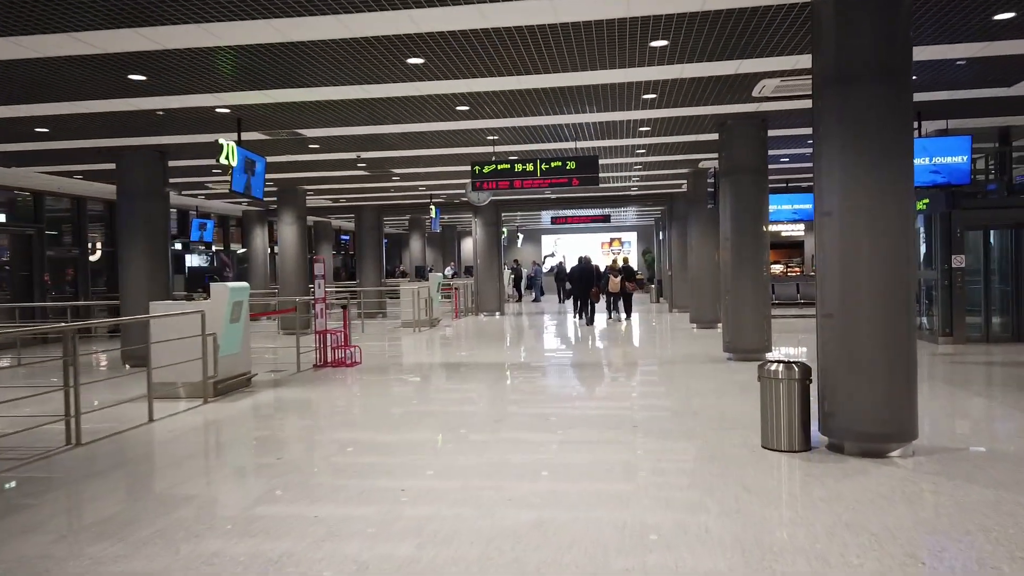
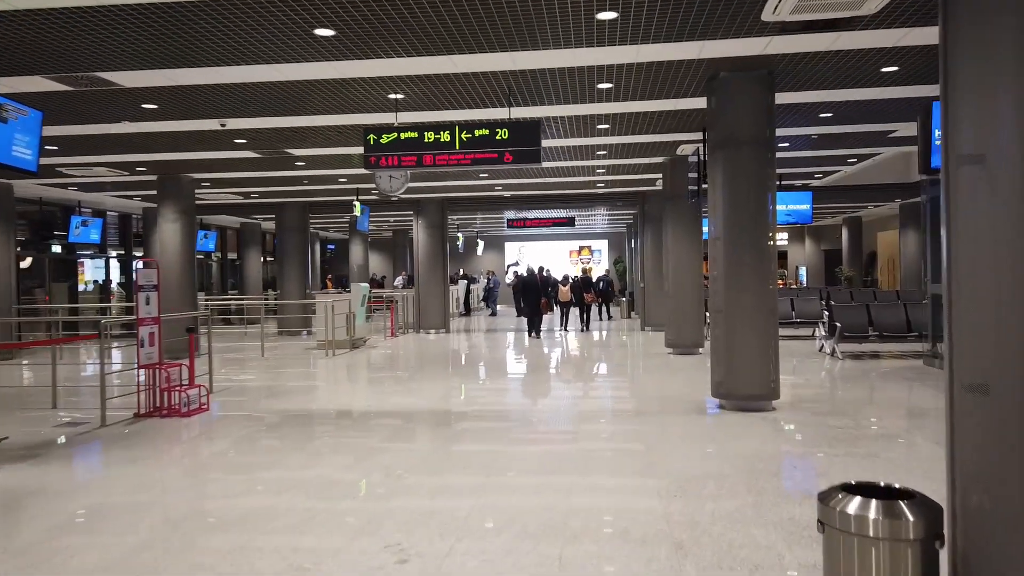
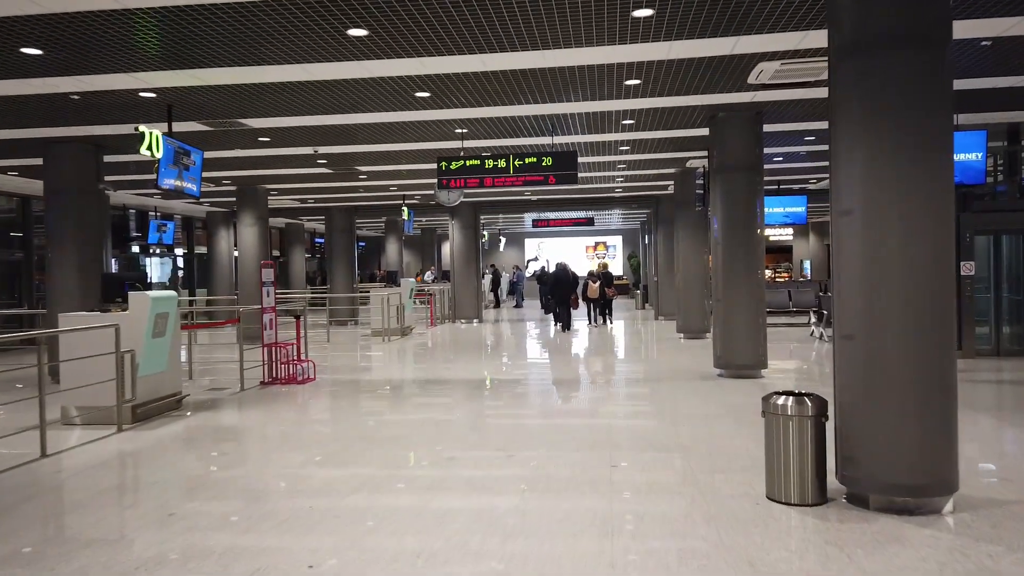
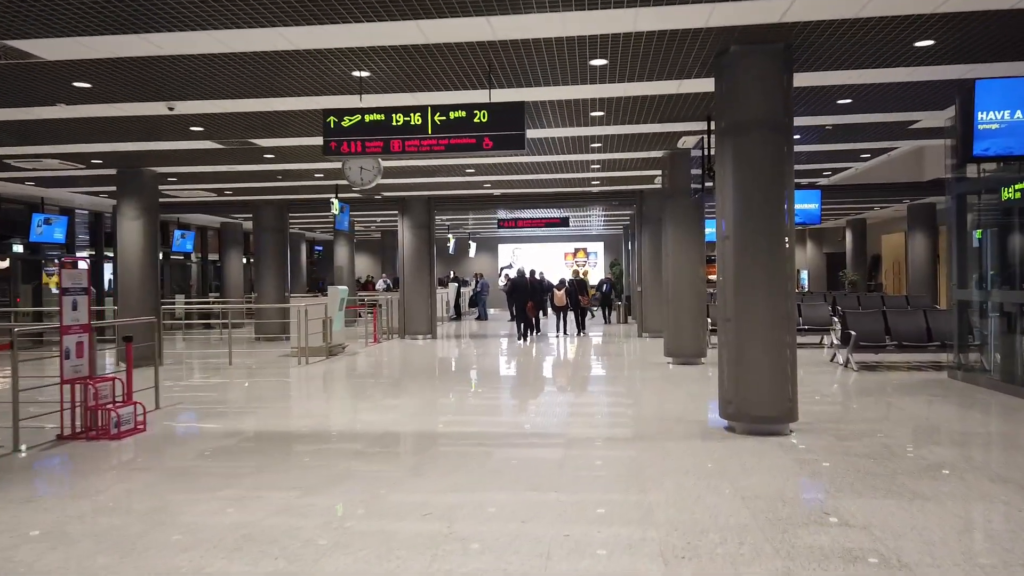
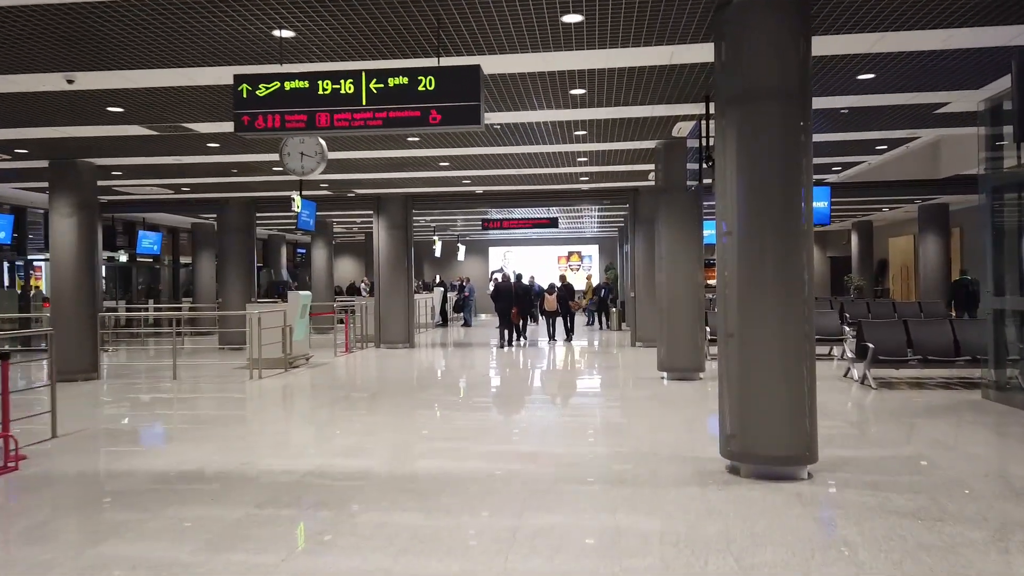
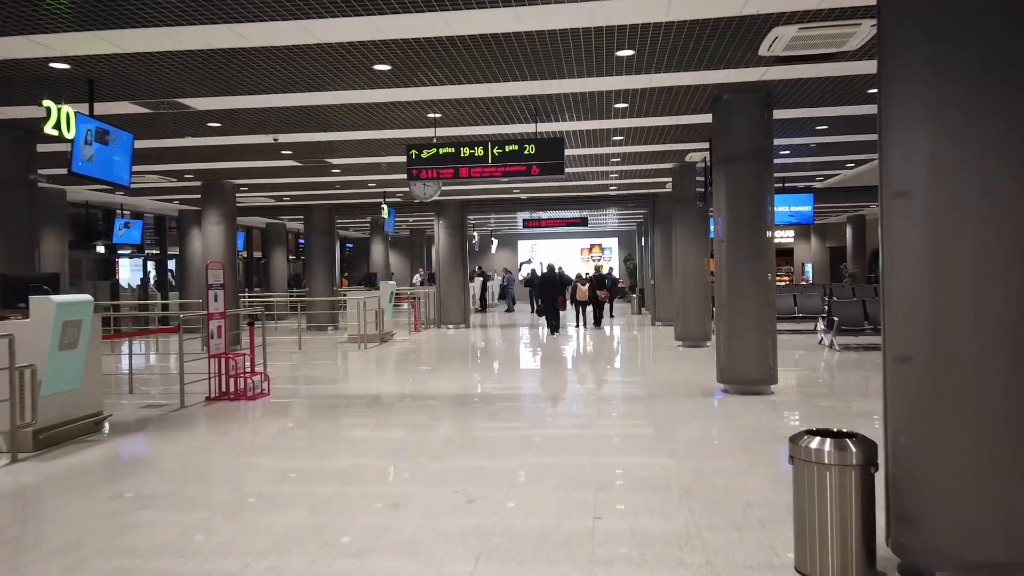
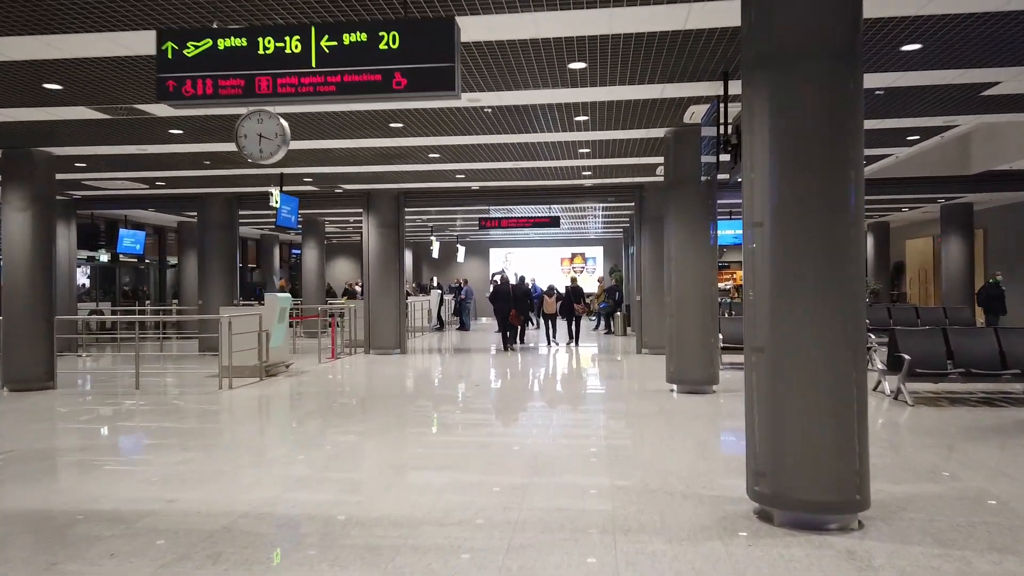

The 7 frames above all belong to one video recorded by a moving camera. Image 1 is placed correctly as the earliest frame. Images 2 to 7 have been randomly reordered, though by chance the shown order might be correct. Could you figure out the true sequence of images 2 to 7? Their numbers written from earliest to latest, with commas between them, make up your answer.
3, 6, 2, 4, 5, 7
